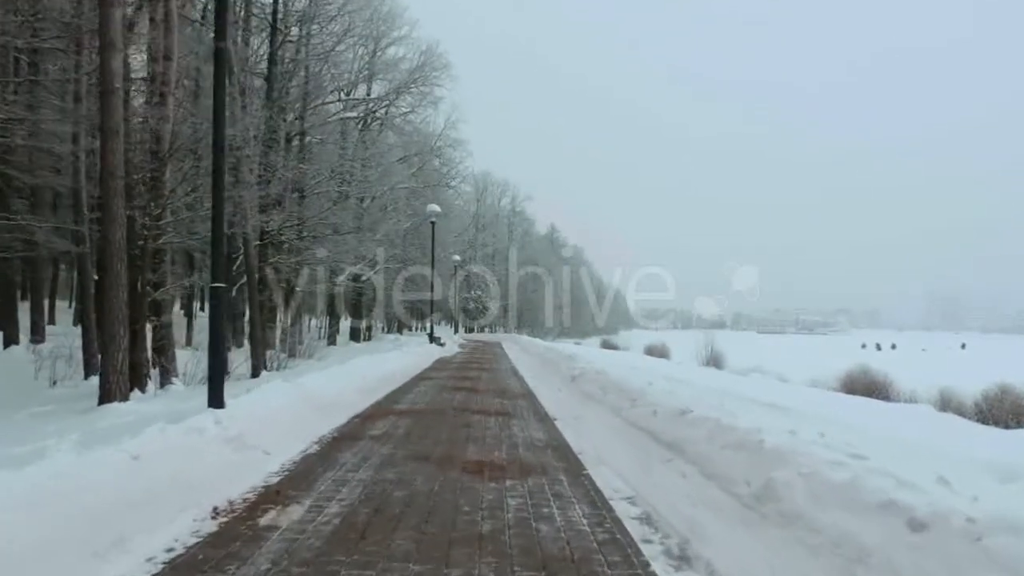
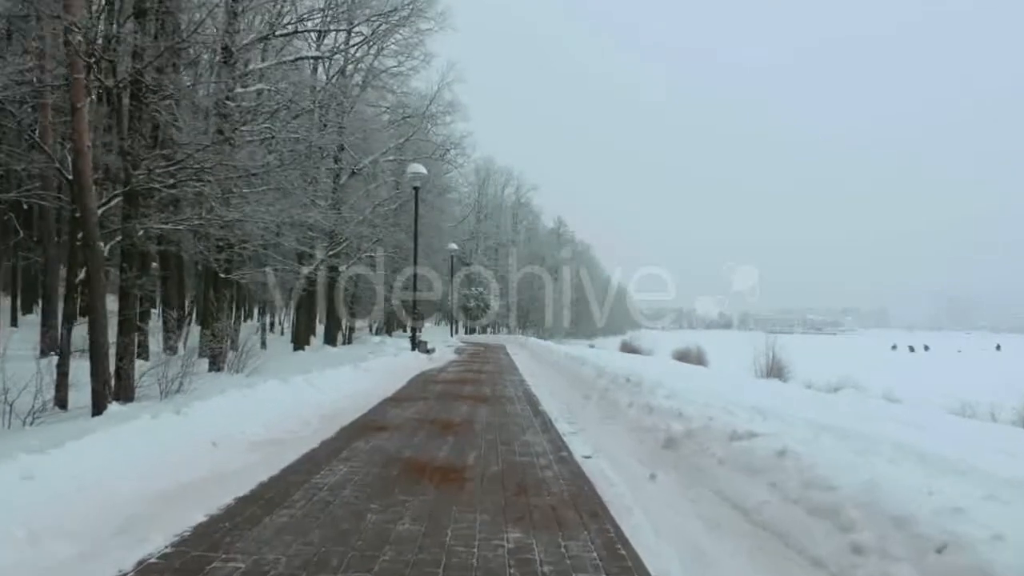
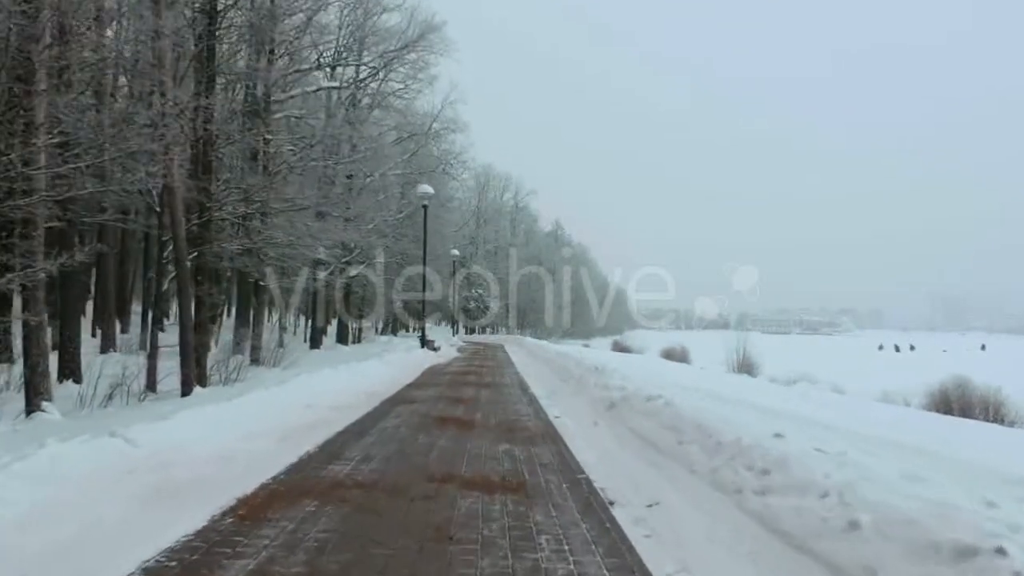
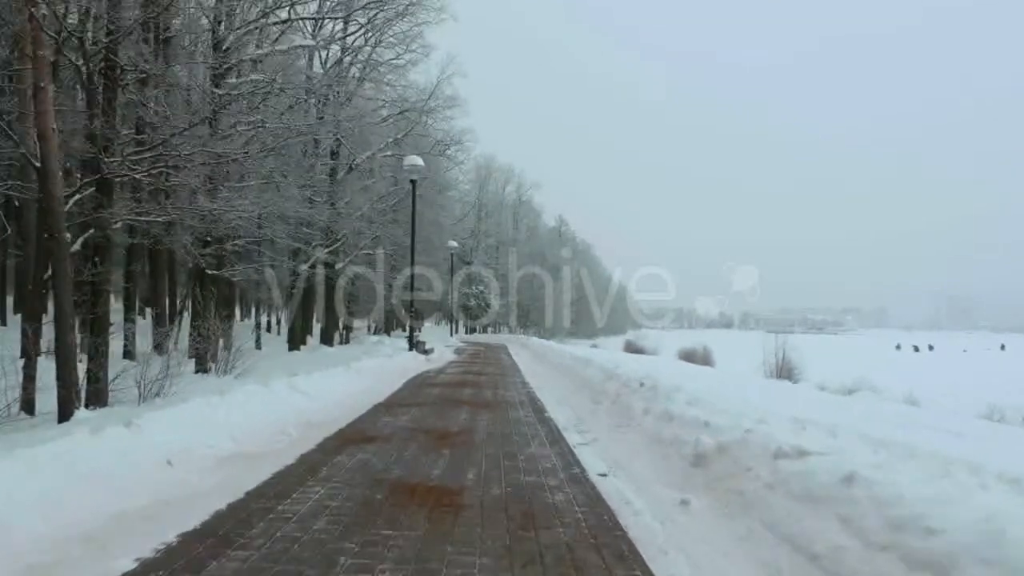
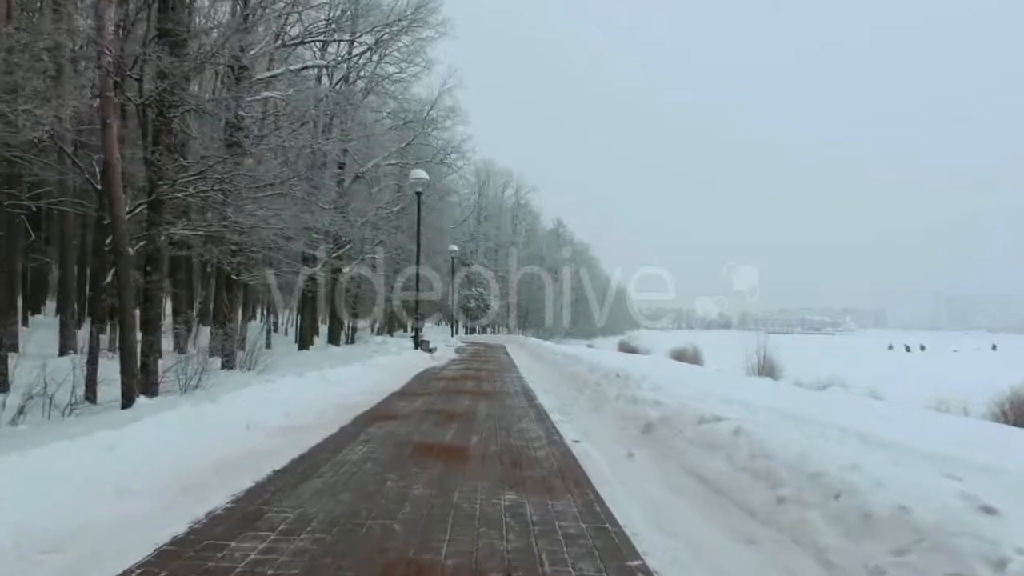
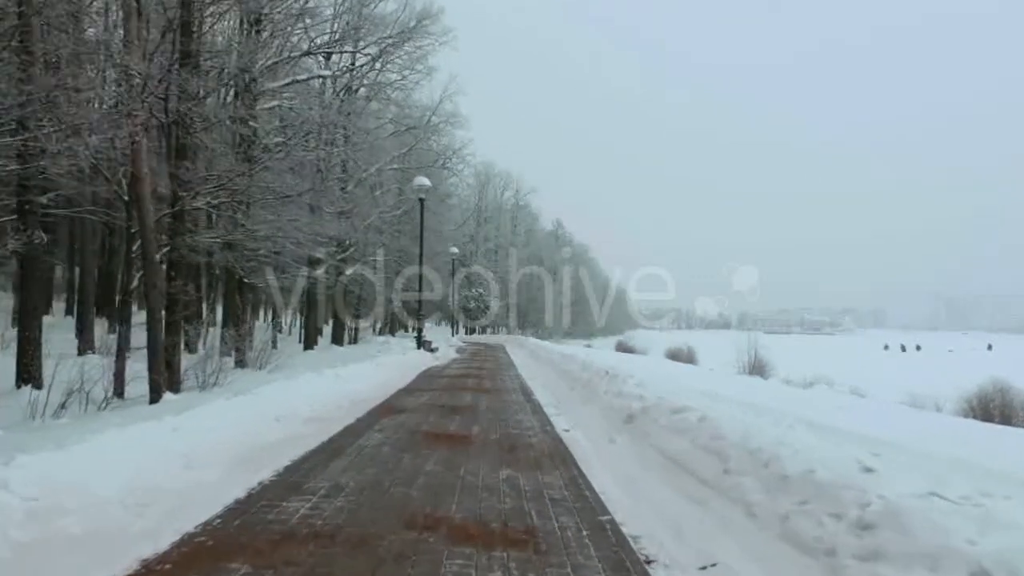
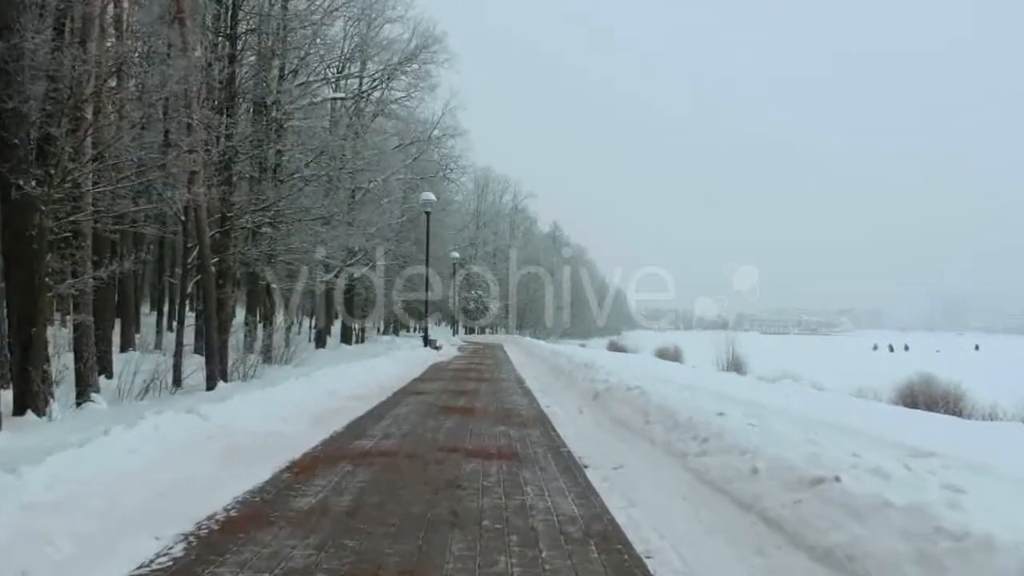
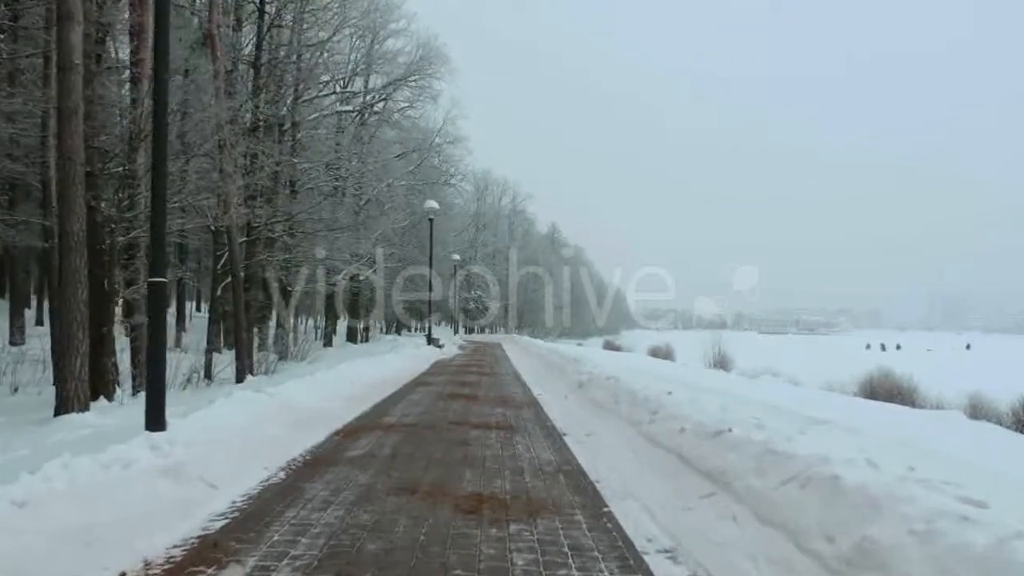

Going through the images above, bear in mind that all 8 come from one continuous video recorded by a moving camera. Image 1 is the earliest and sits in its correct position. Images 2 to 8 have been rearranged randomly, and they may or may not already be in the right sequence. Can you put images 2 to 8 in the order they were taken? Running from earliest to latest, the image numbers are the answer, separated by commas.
8, 7, 3, 6, 5, 2, 4
